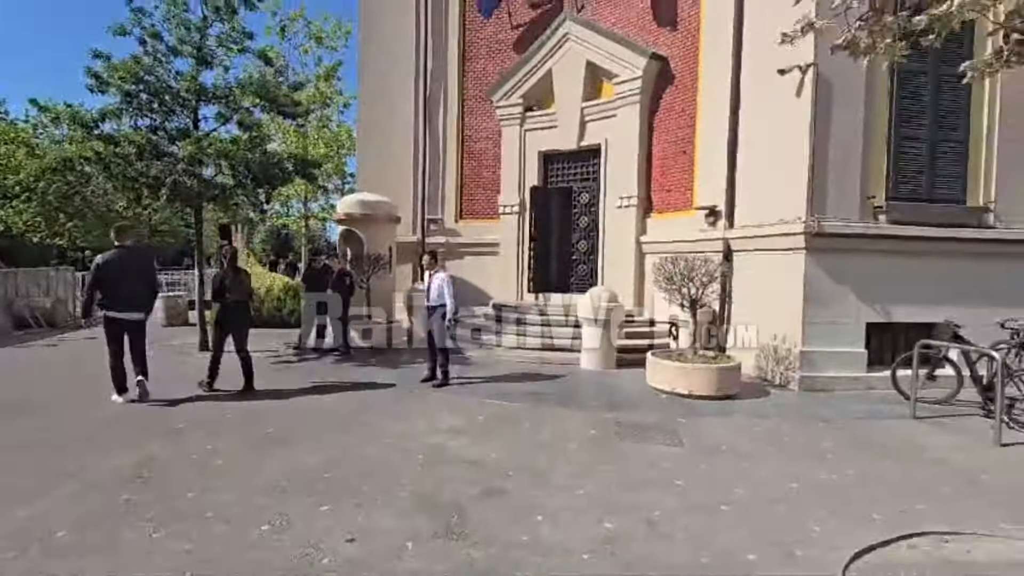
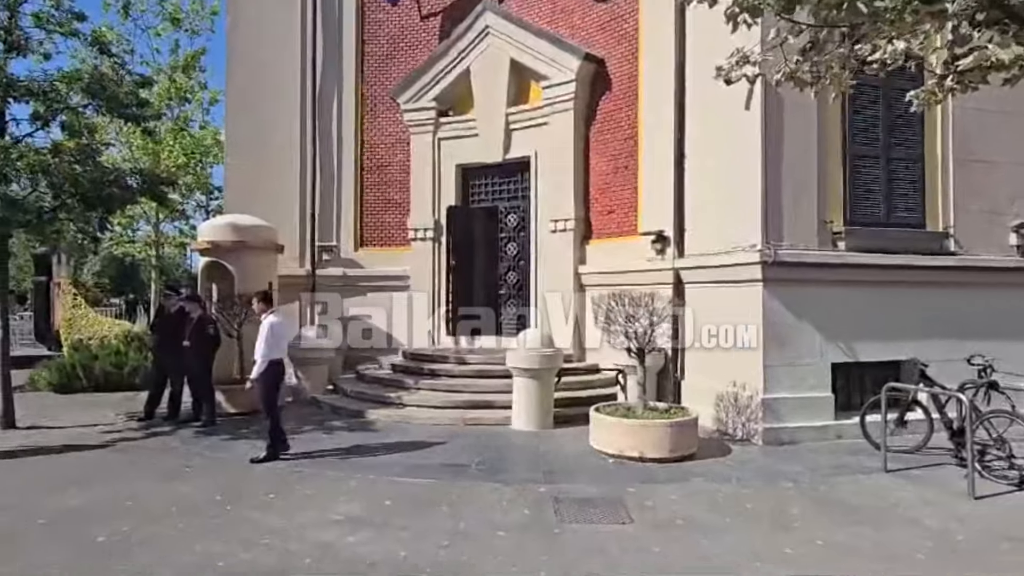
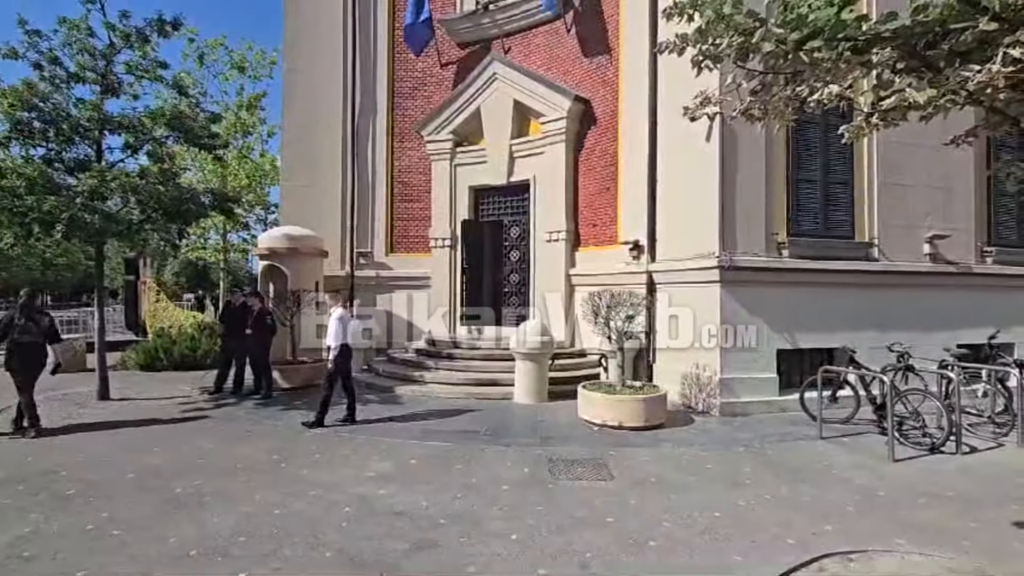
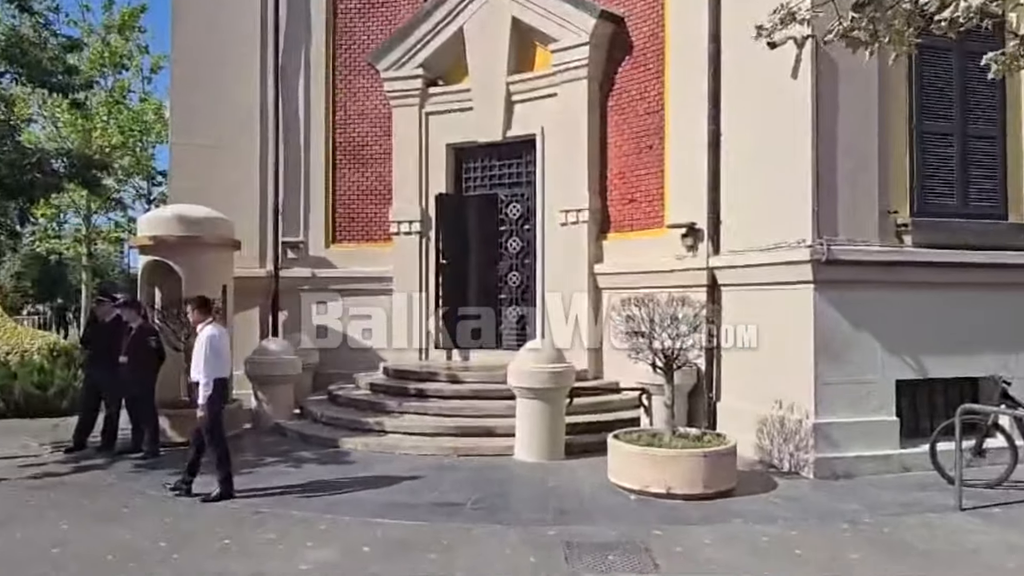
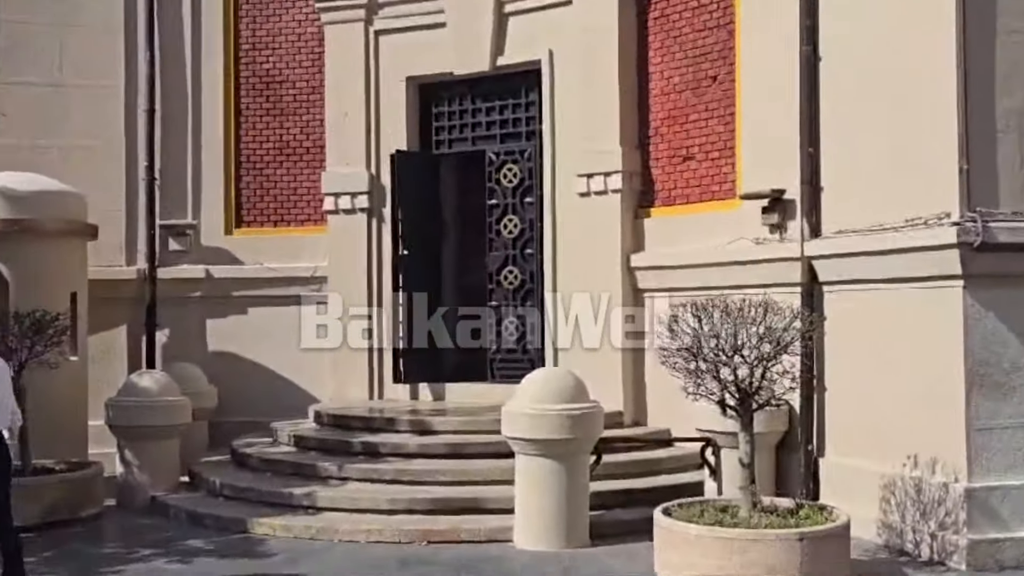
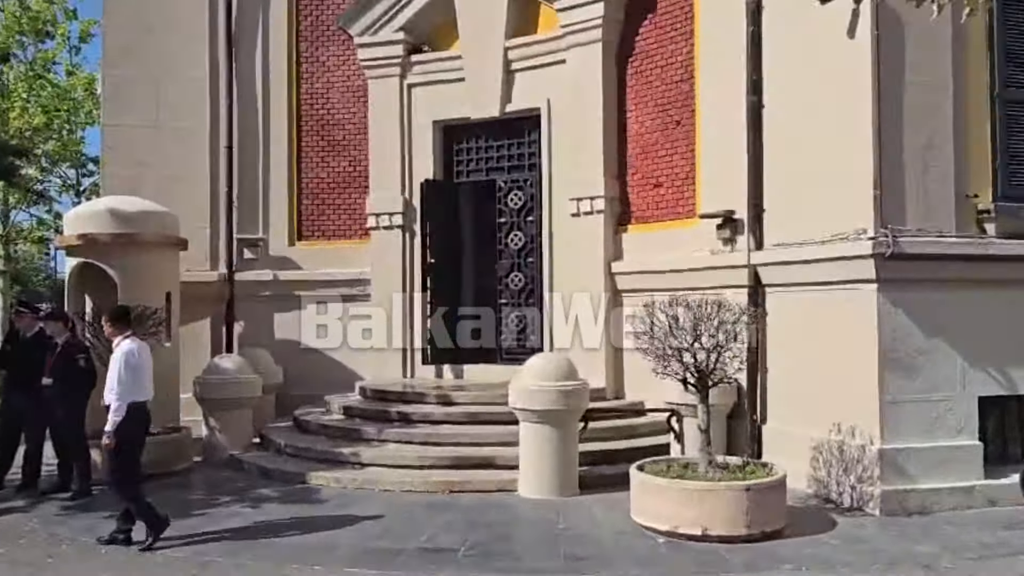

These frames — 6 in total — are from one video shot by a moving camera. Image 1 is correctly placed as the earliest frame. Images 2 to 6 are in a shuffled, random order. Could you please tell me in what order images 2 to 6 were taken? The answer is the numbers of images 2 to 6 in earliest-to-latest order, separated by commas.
3, 2, 4, 6, 5
